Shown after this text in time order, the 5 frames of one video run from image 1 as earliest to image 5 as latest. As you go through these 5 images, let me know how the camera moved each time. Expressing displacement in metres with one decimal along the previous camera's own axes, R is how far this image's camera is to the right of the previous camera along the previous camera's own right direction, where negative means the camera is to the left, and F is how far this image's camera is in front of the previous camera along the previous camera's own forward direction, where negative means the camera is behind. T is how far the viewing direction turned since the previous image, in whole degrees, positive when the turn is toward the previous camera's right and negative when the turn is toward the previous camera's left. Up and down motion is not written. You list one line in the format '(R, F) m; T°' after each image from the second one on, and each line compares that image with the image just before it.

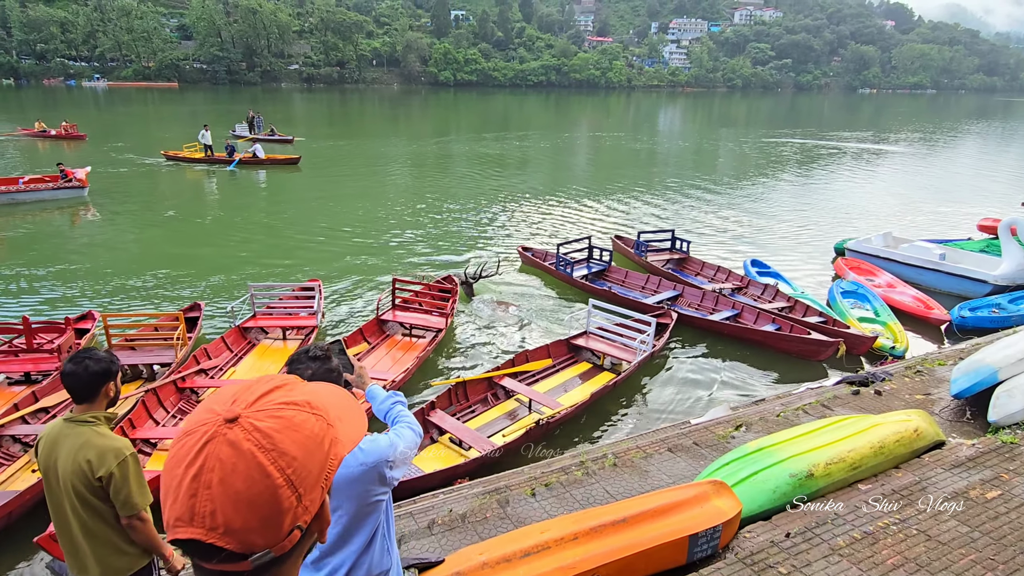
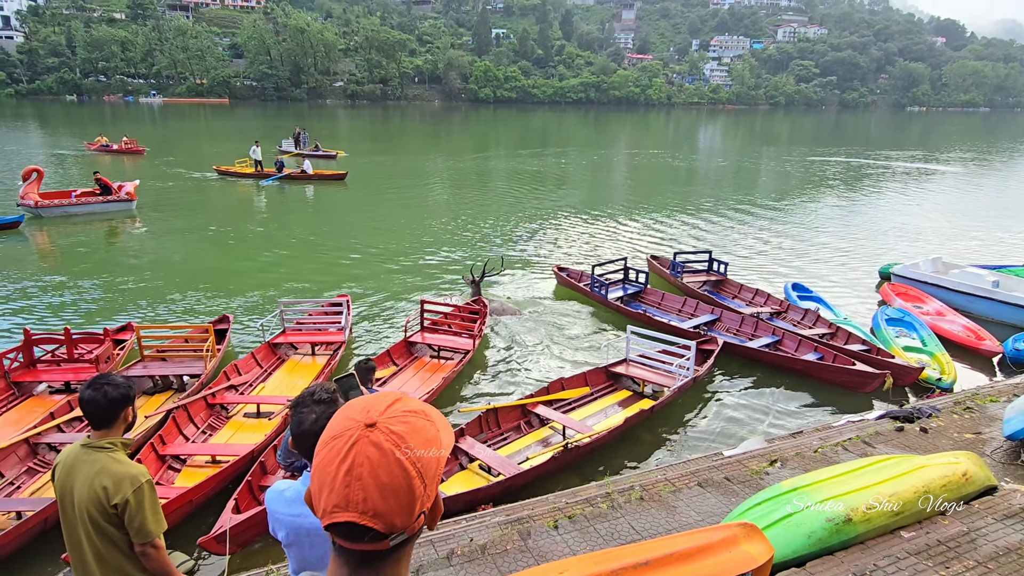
(+0.1, +0.1) m; -3°
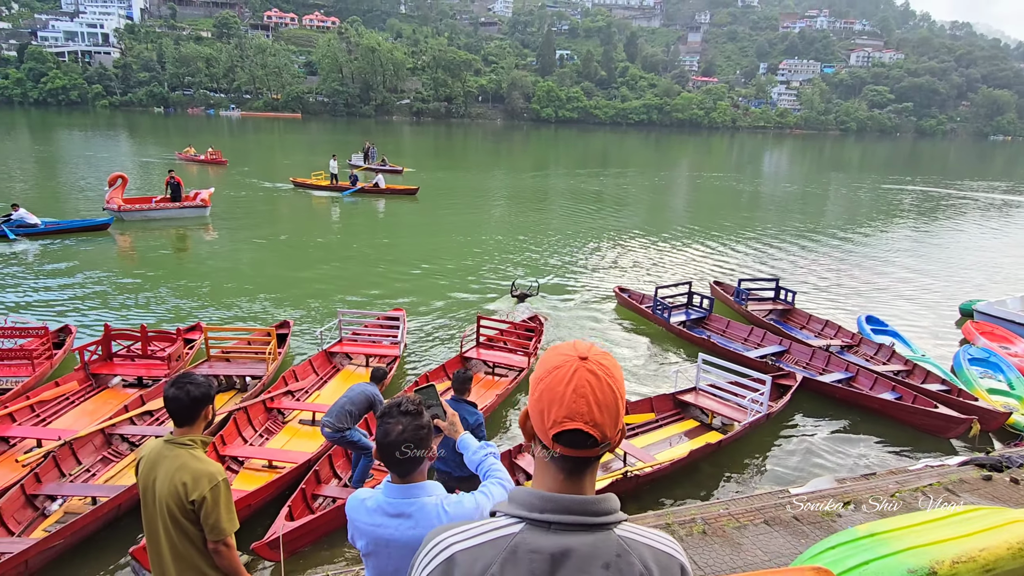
(-0.1, 0.0) m; -5°
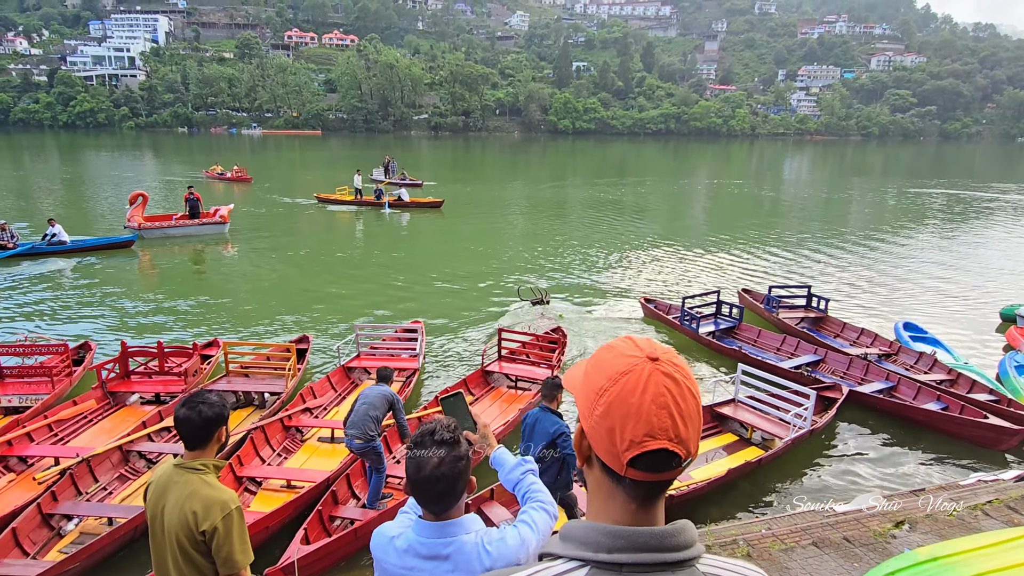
(-0.1, +0.3) m; -2°
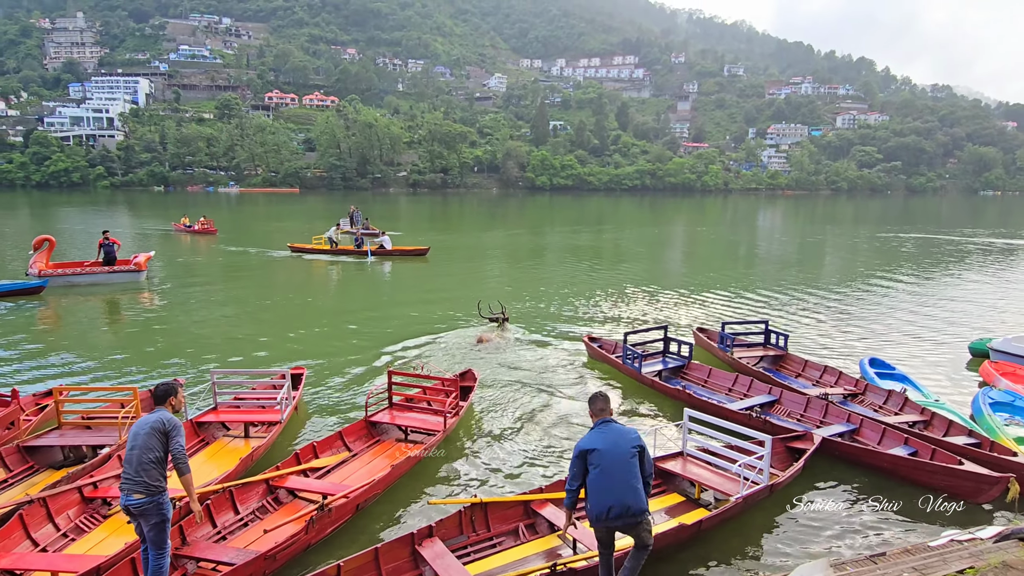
(+1.2, +1.4) m; +2°
